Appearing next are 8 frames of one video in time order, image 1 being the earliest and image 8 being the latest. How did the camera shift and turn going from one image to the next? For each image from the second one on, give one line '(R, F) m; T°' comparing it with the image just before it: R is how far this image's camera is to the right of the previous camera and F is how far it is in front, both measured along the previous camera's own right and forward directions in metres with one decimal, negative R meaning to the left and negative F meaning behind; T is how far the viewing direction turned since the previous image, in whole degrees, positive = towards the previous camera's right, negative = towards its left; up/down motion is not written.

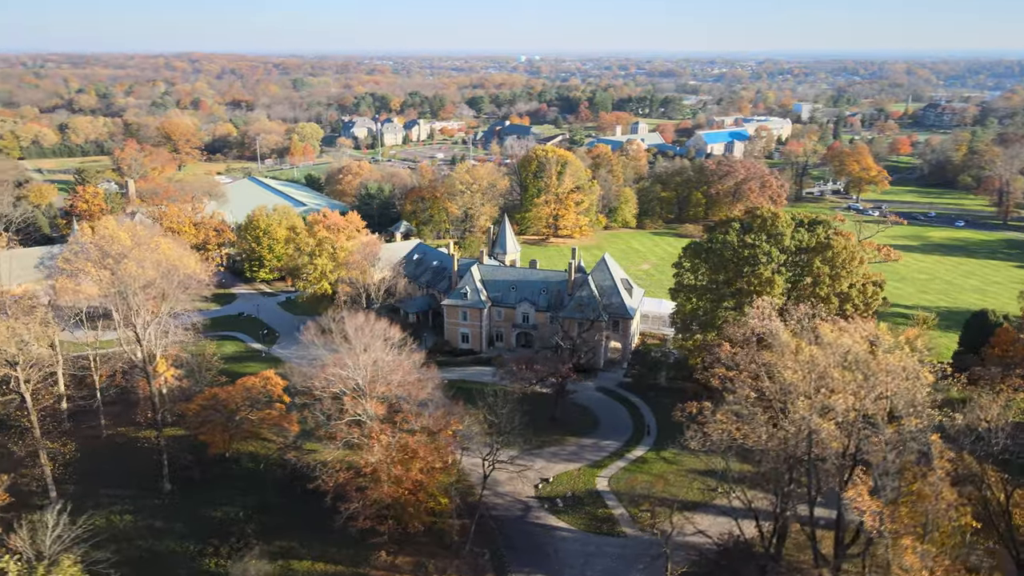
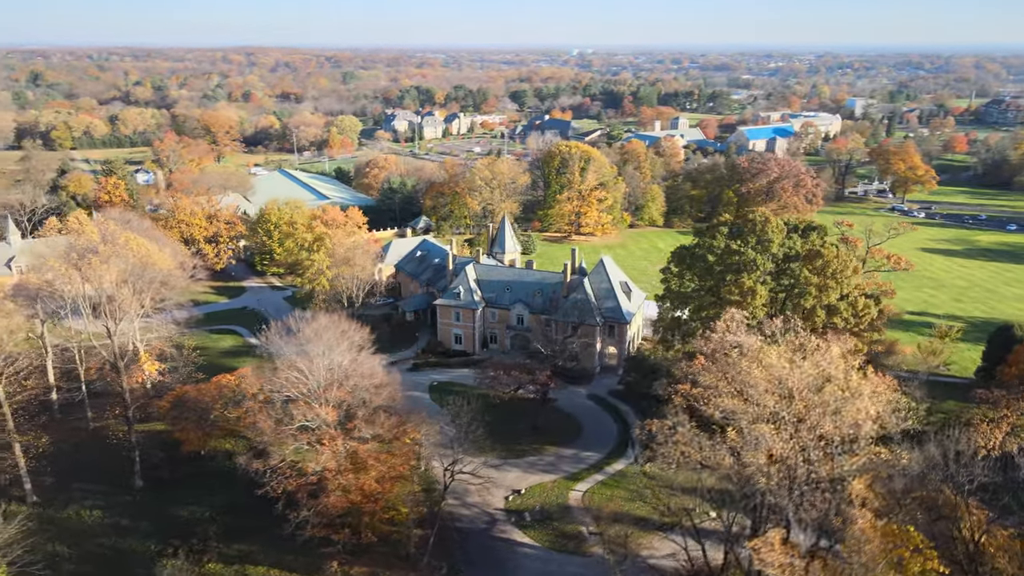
(+3.5, +1.5) m; -4°
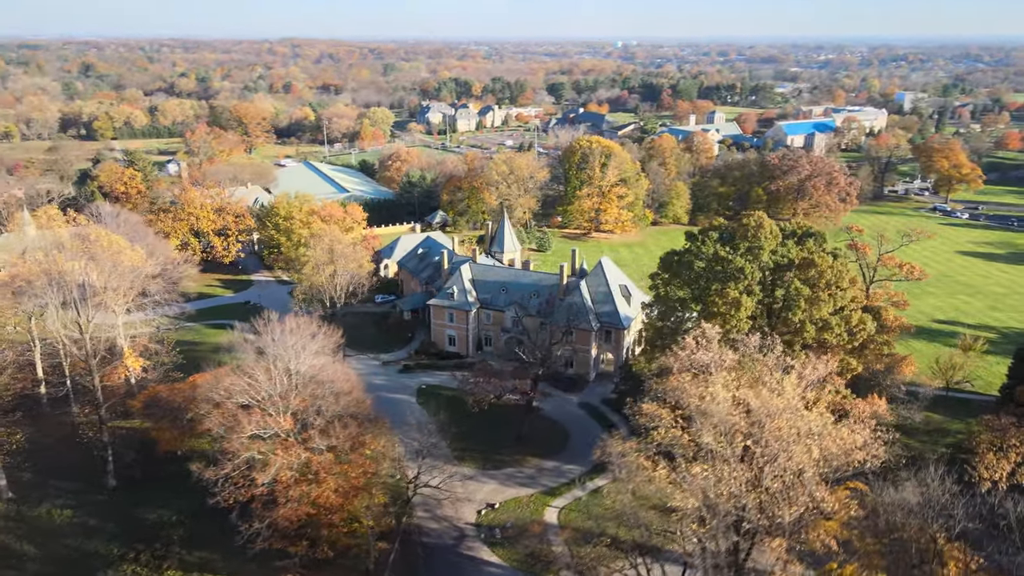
(+2.8, +1.7) m; -3°
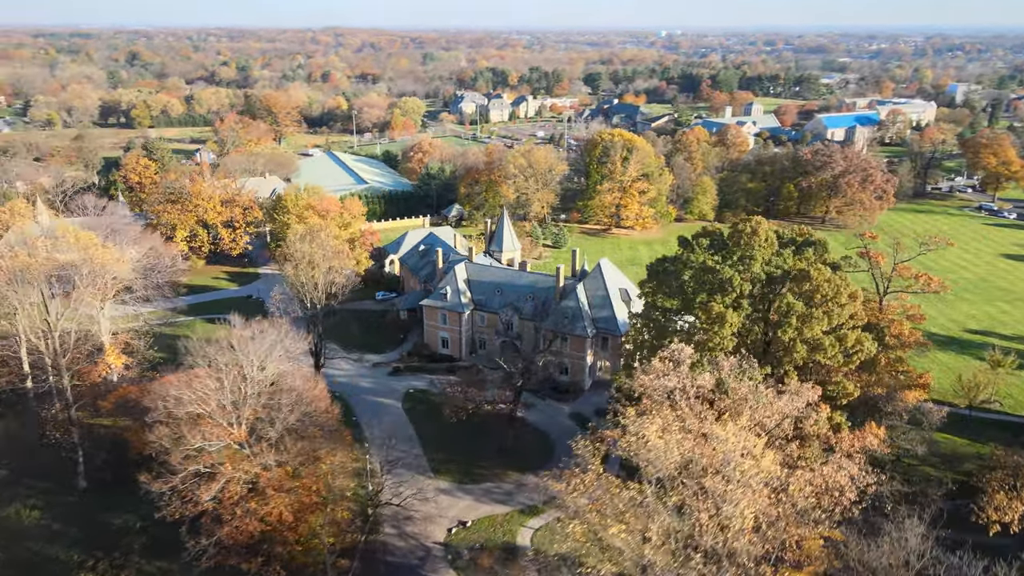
(+2.6, +2.1) m; -3°
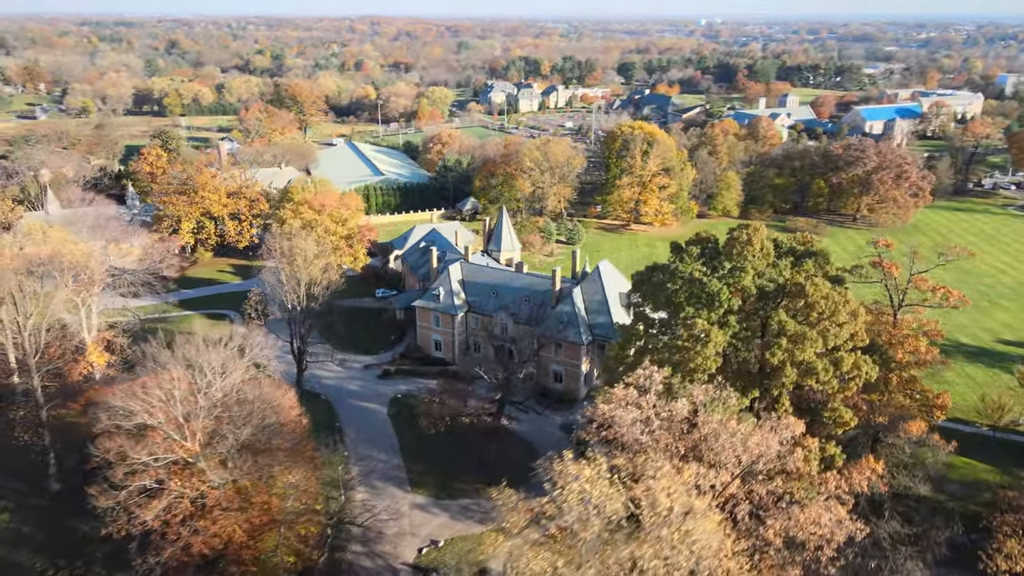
(+2.2, +2.0) m; -3°
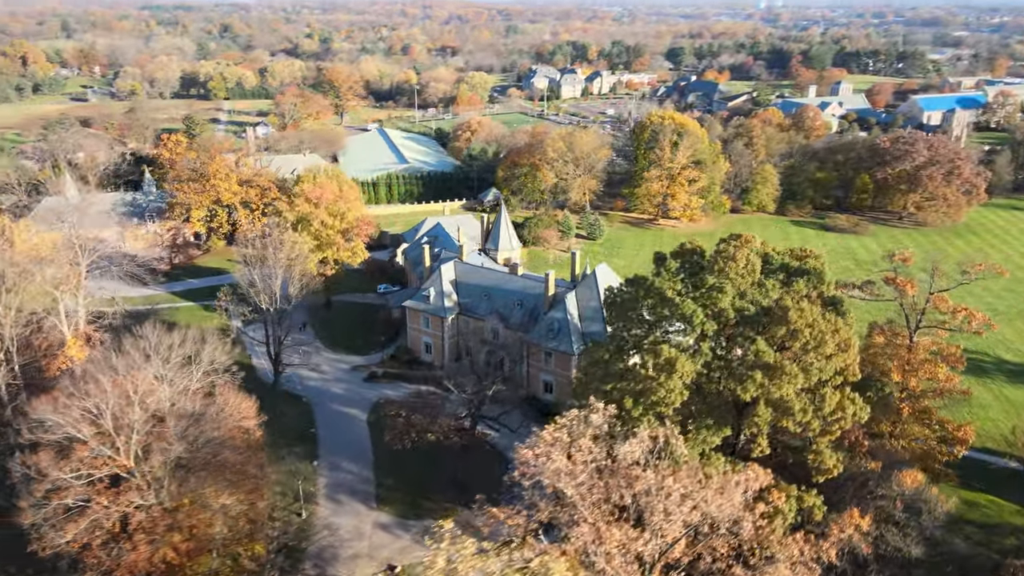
(+3.0, +2.5) m; -4°
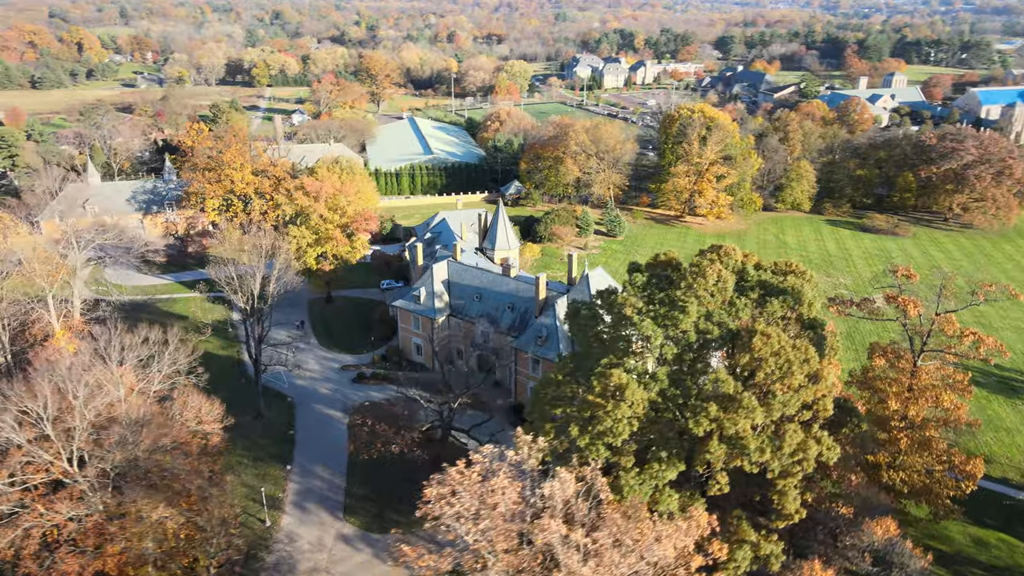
(+2.8, +1.7) m; -4°
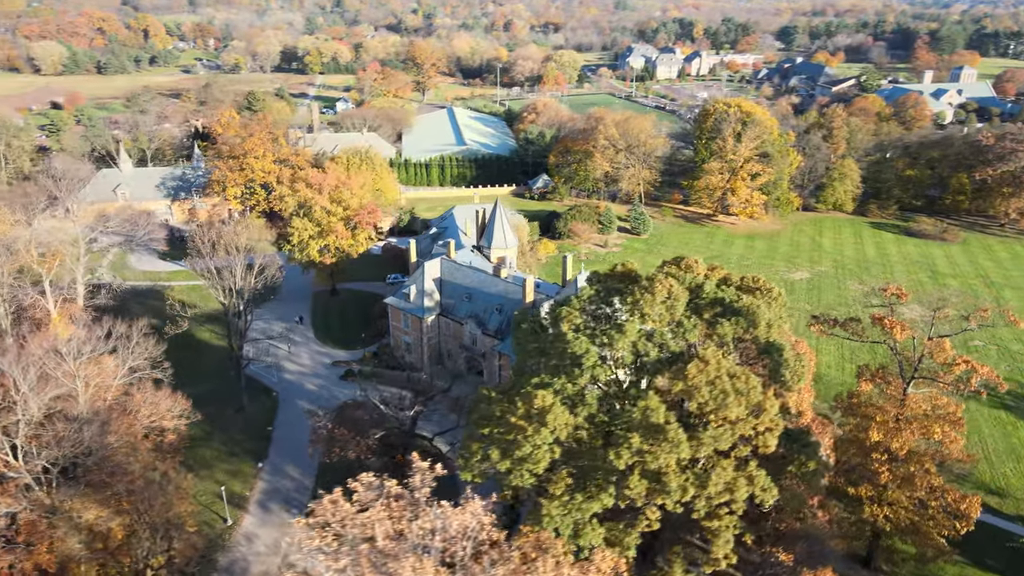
(+3.3, +1.4) m; -4°
